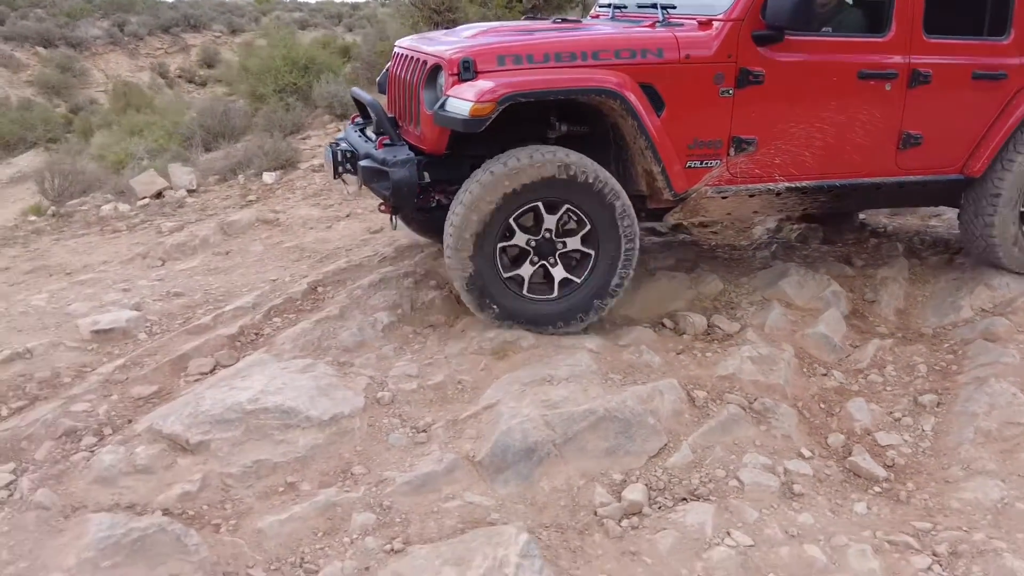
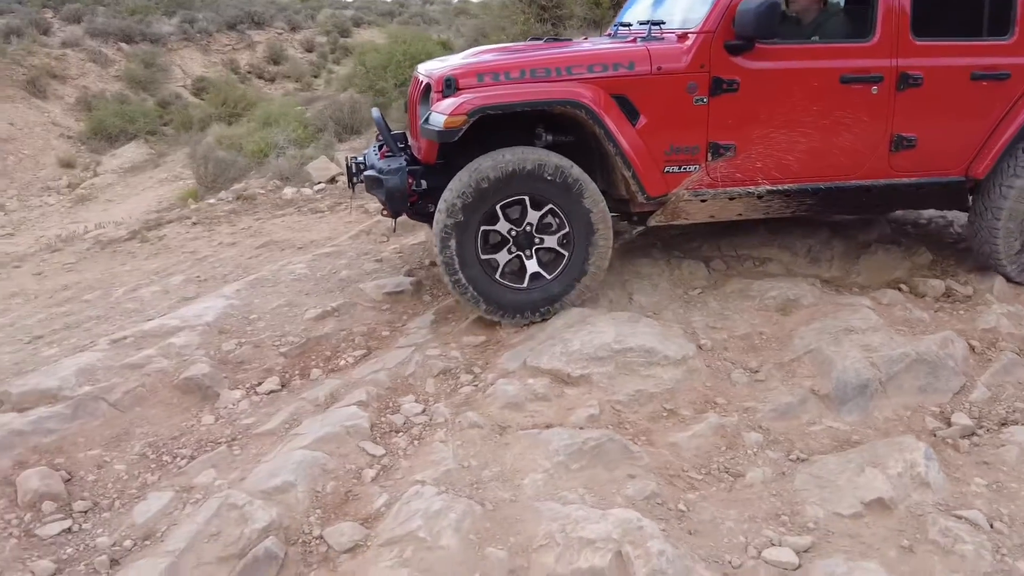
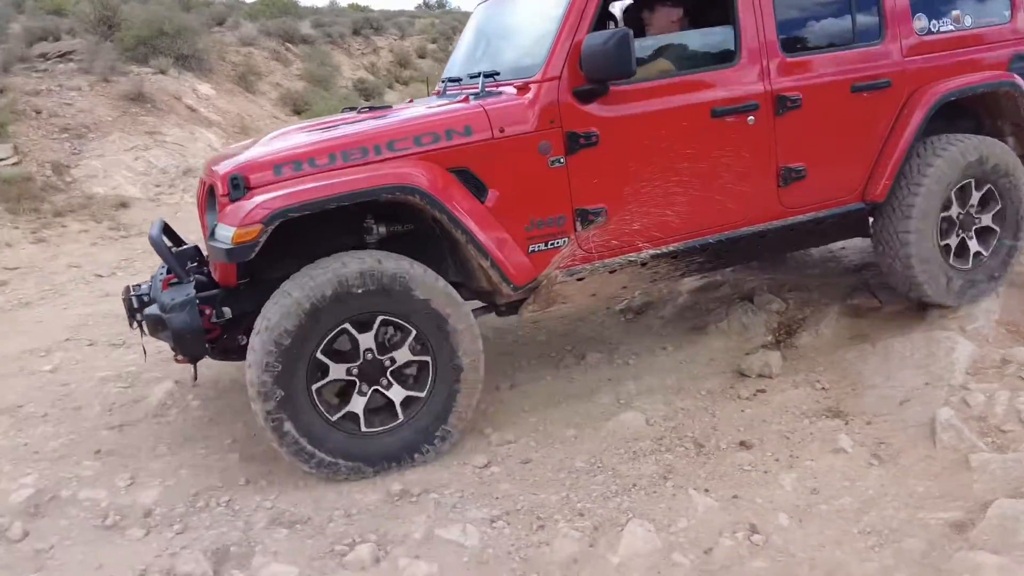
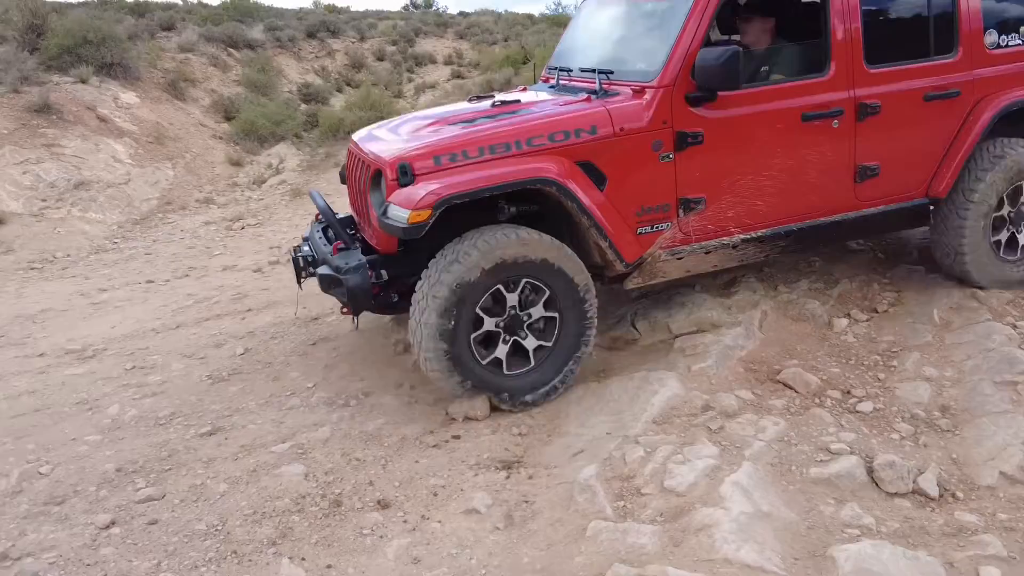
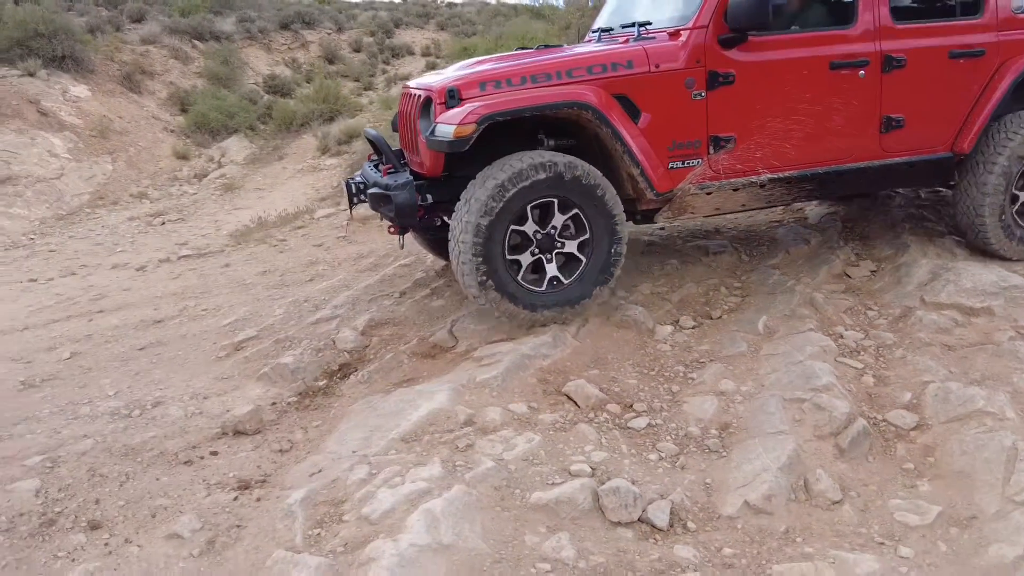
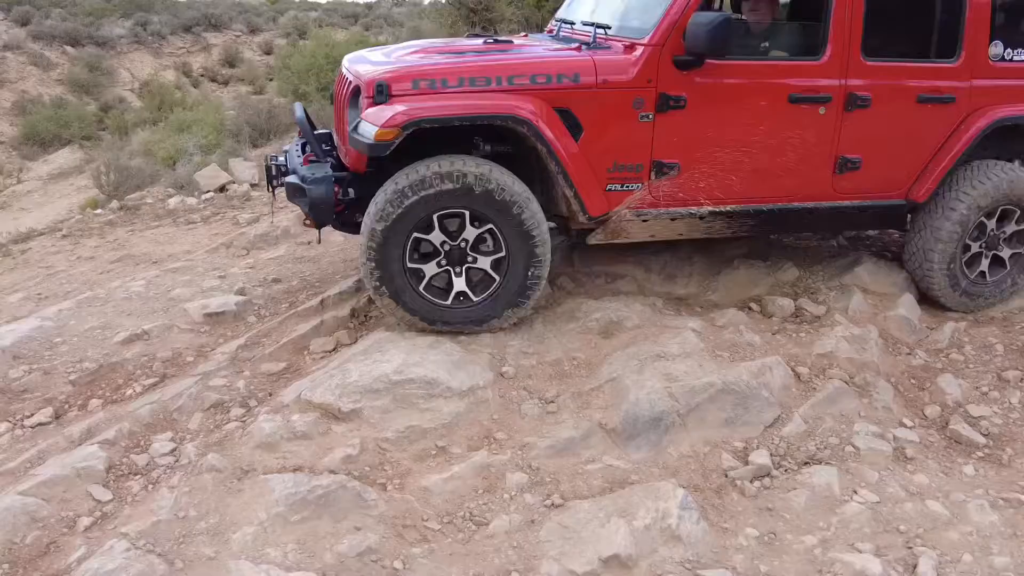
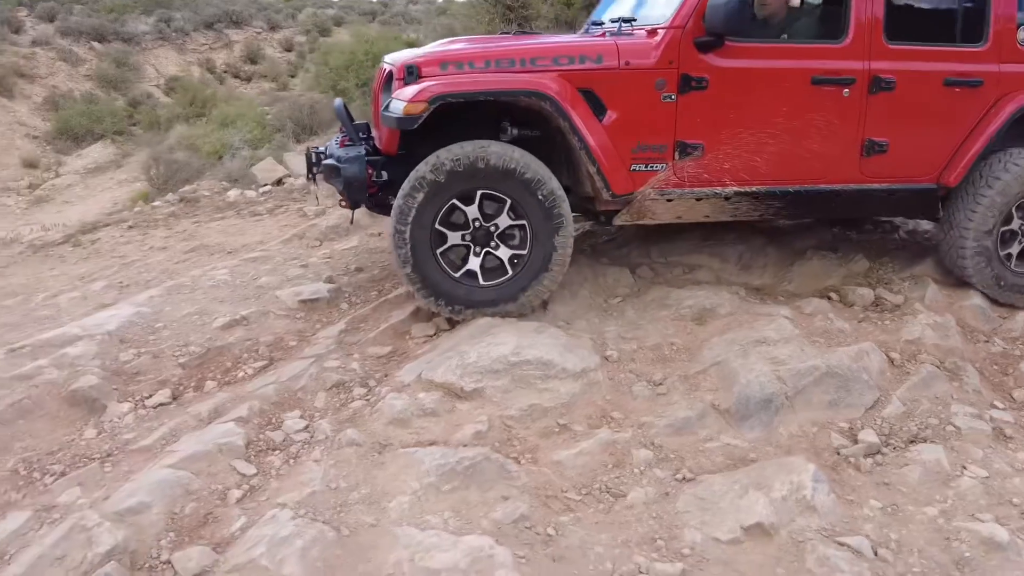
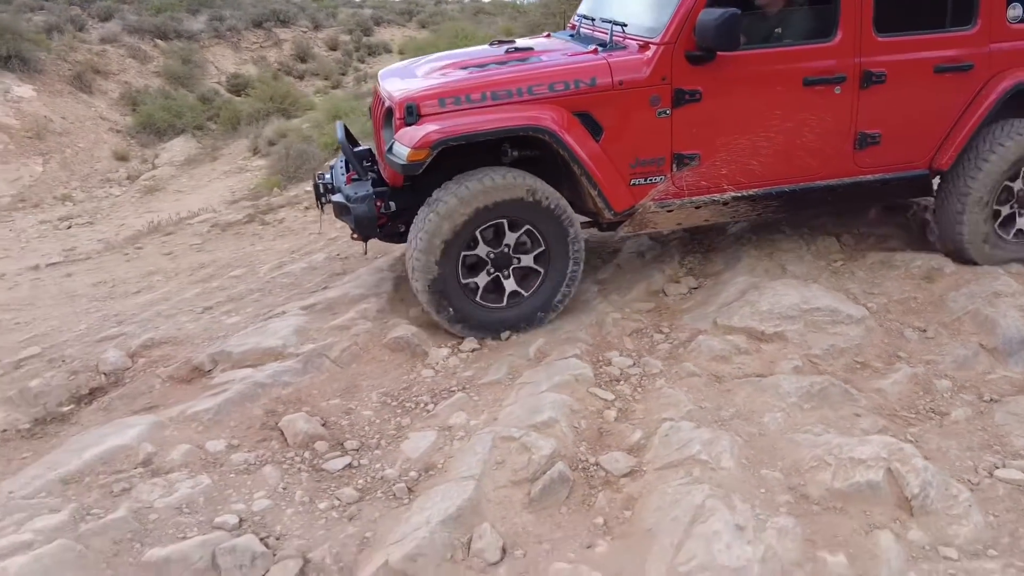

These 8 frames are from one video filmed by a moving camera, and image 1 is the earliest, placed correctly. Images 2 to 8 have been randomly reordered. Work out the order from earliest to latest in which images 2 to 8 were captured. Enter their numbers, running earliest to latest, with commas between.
6, 7, 2, 8, 5, 4, 3
